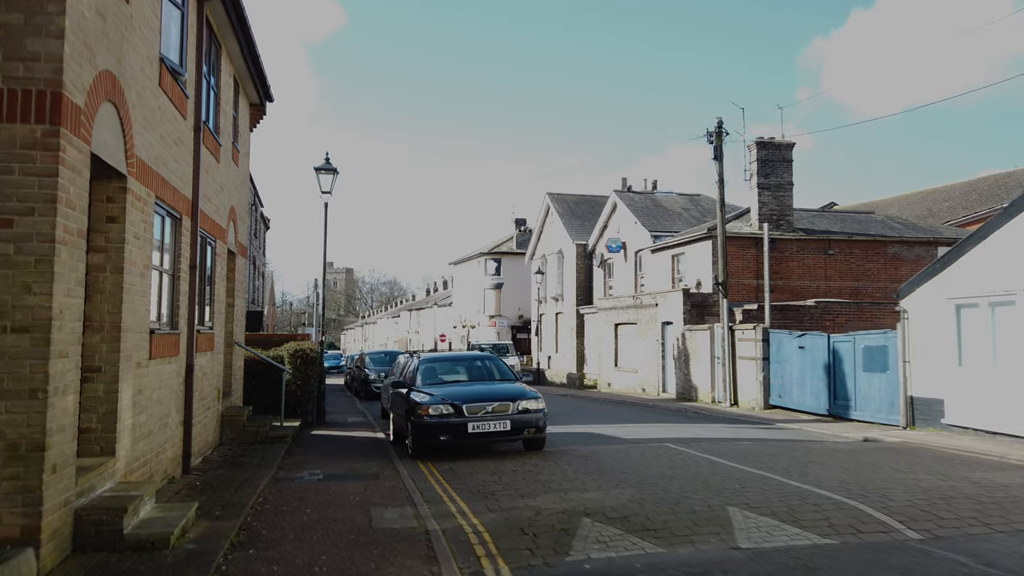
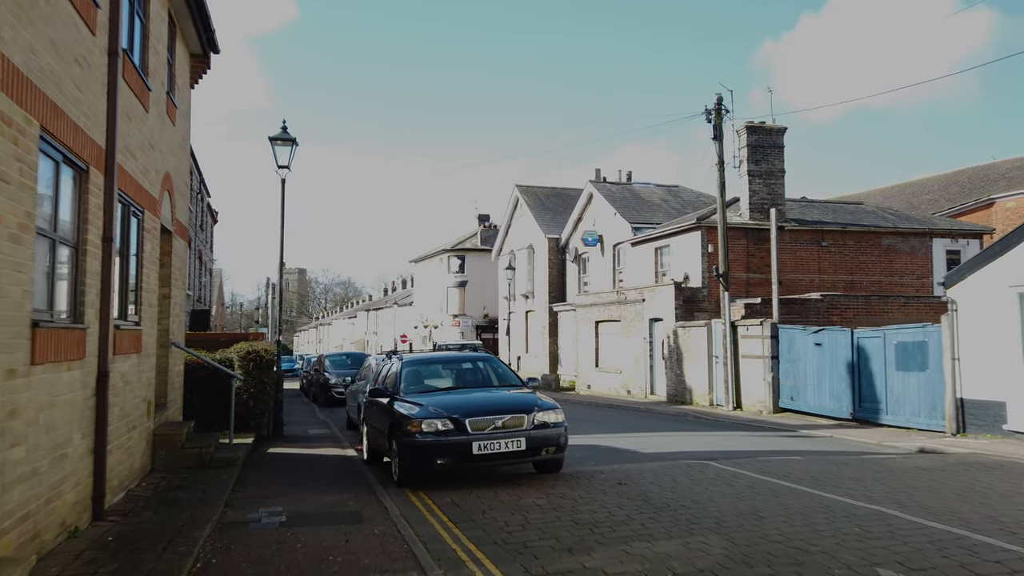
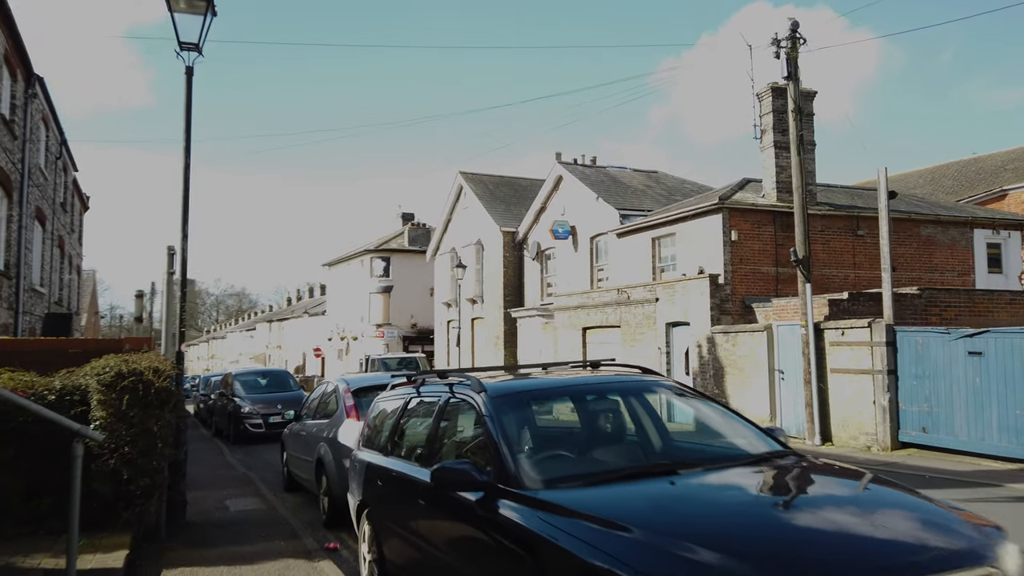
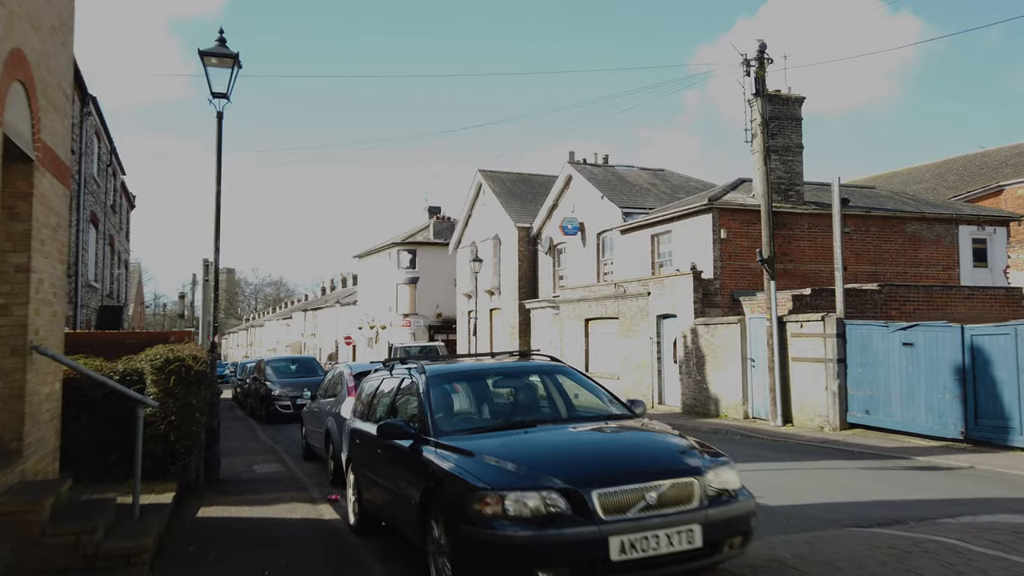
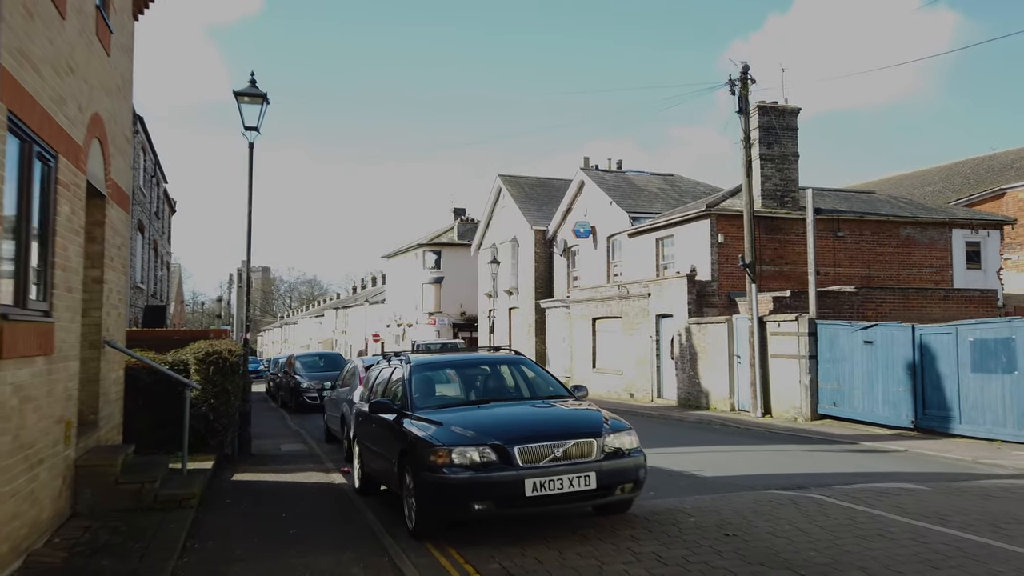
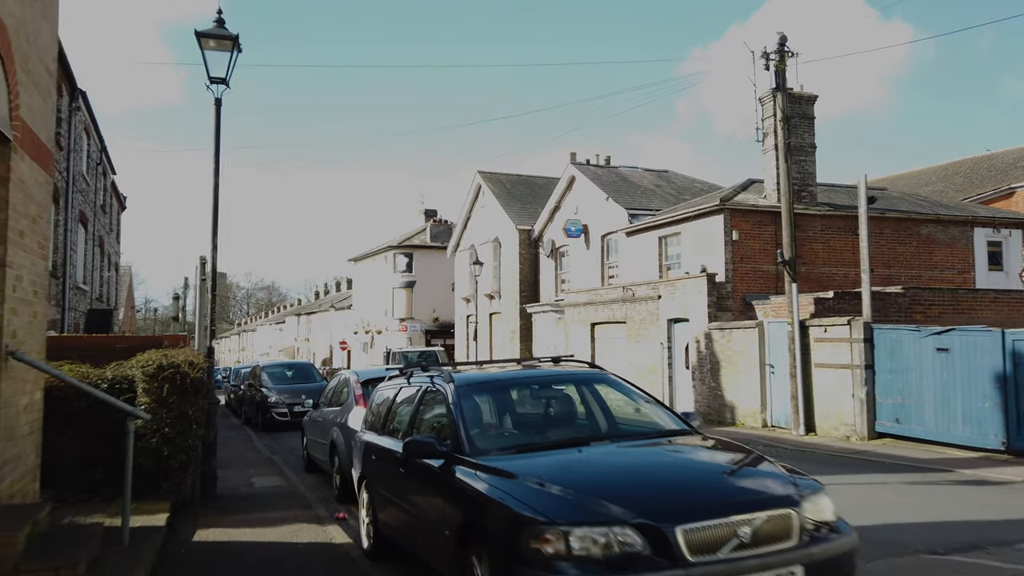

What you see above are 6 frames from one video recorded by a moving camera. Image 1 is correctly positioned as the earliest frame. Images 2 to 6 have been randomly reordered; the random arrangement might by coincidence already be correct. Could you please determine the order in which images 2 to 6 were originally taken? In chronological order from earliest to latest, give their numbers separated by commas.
2, 5, 4, 6, 3
